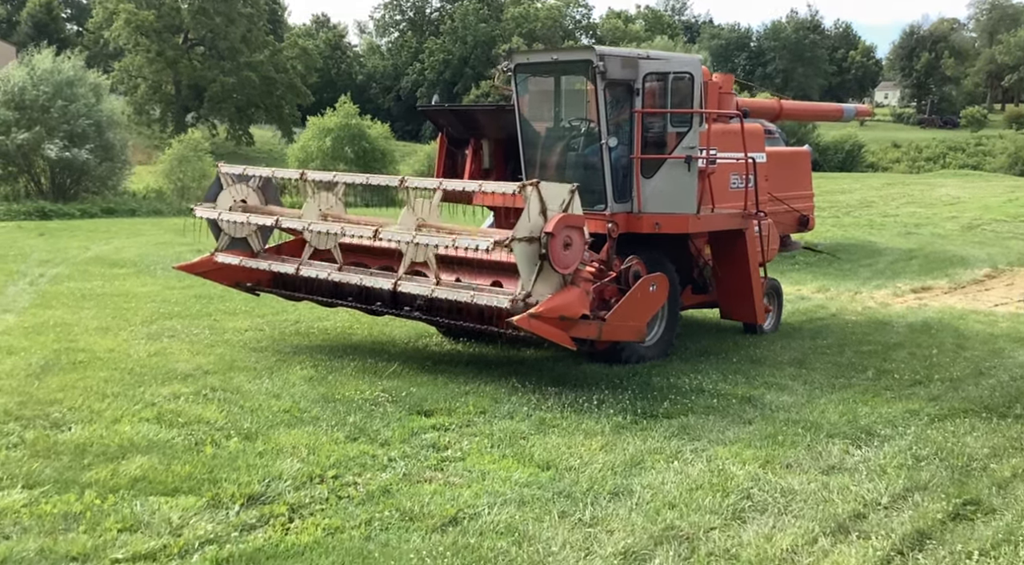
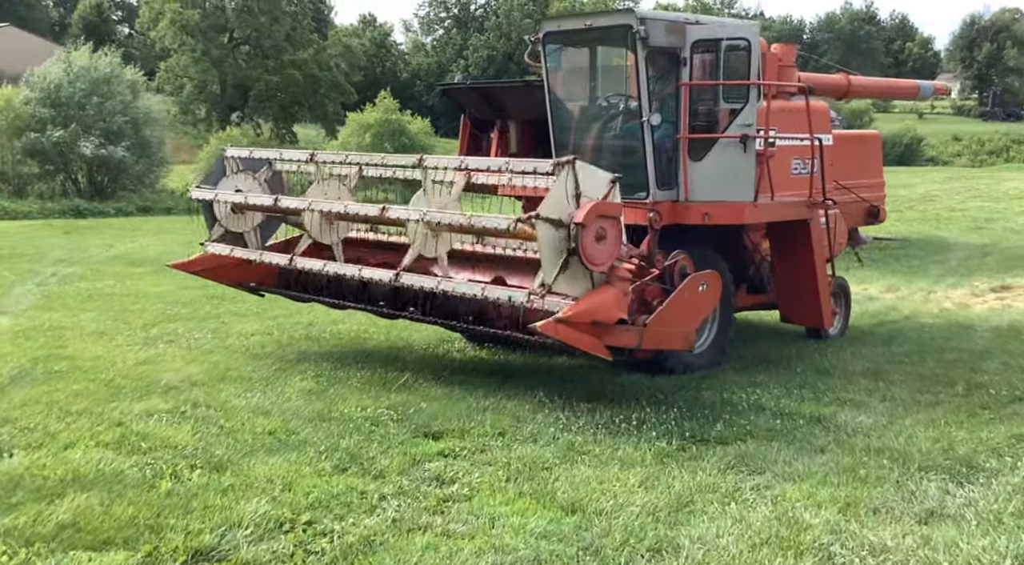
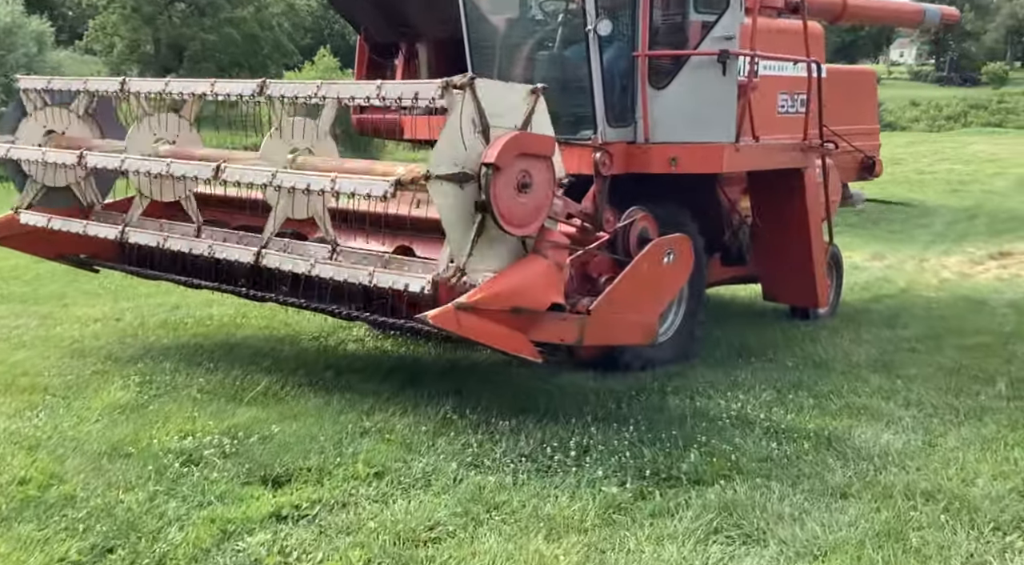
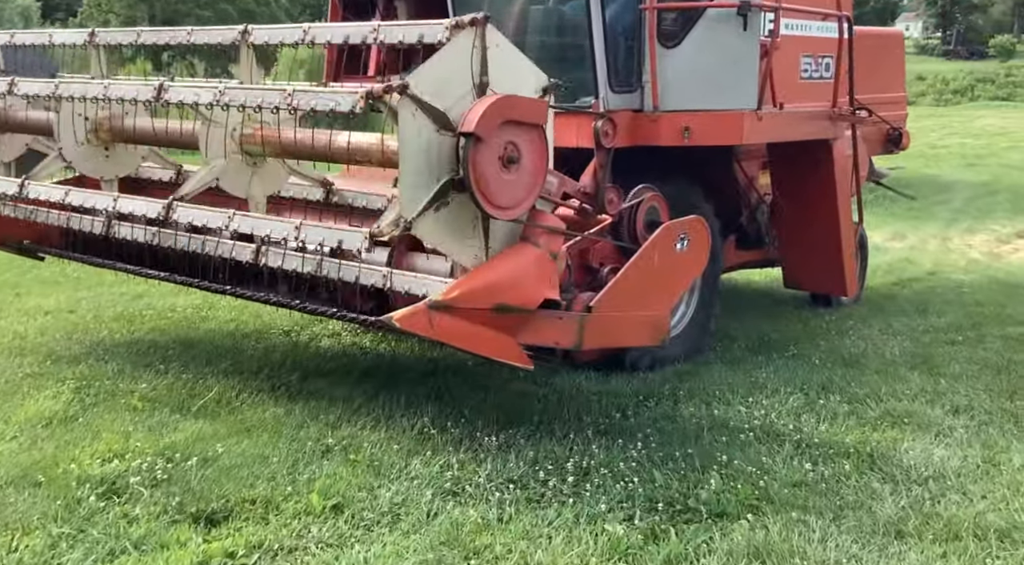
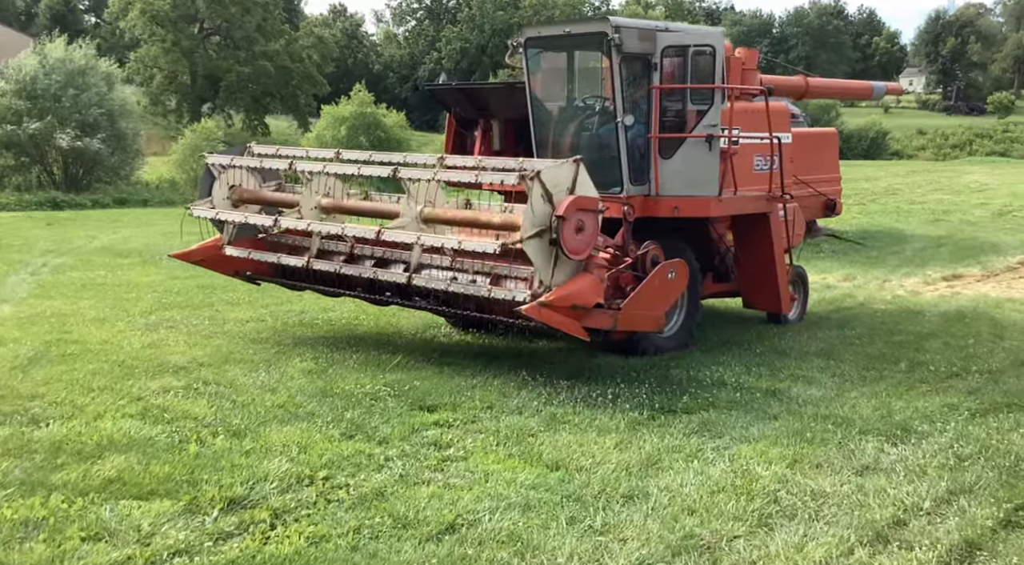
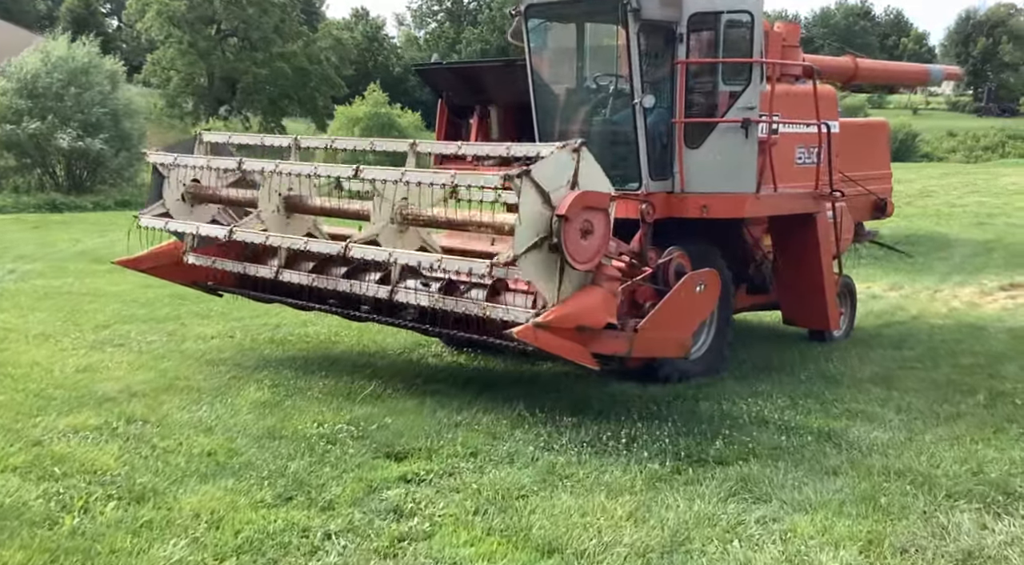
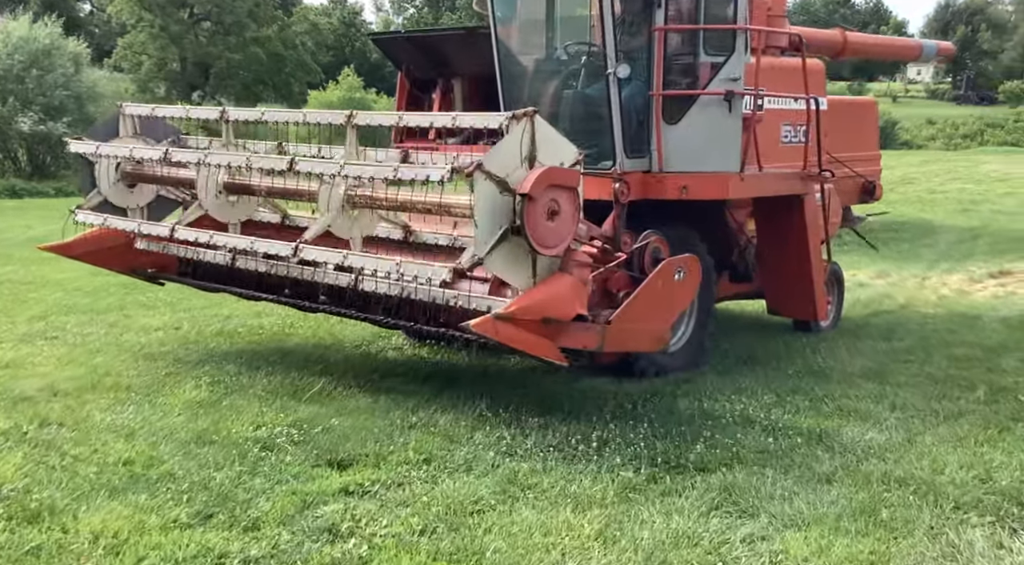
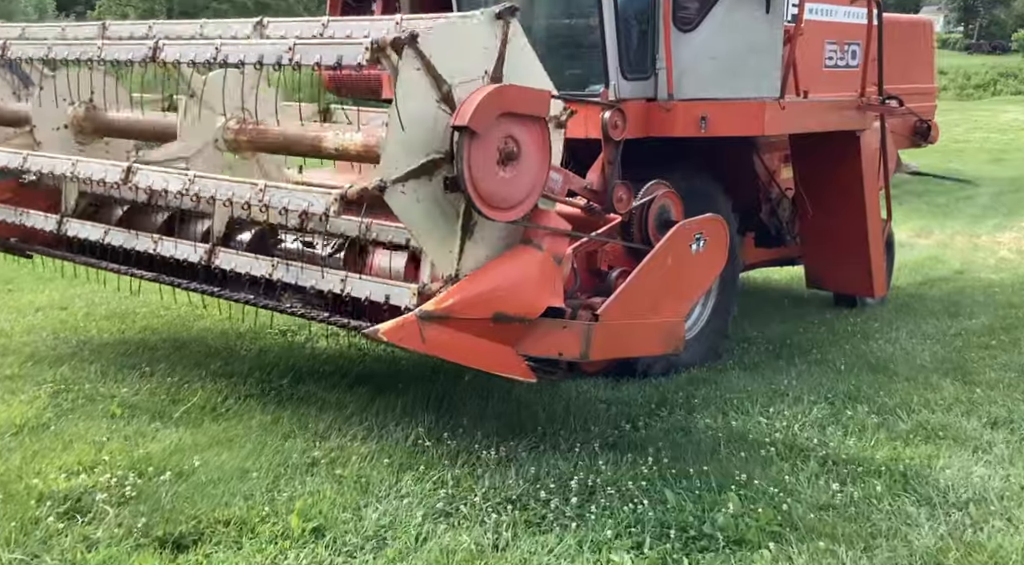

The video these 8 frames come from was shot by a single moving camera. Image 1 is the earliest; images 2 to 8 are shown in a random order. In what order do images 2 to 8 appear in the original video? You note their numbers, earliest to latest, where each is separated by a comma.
5, 2, 6, 7, 3, 4, 8
